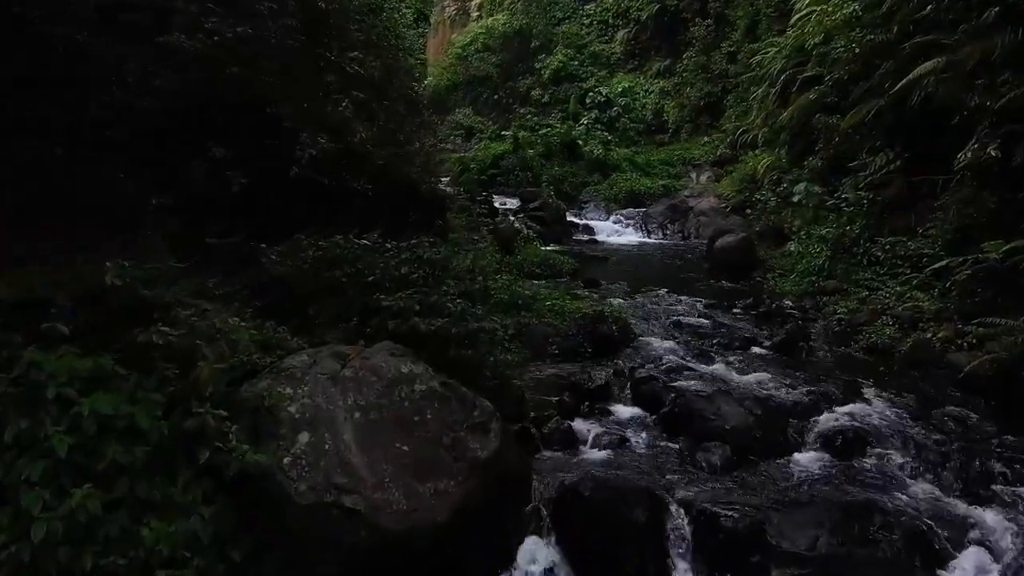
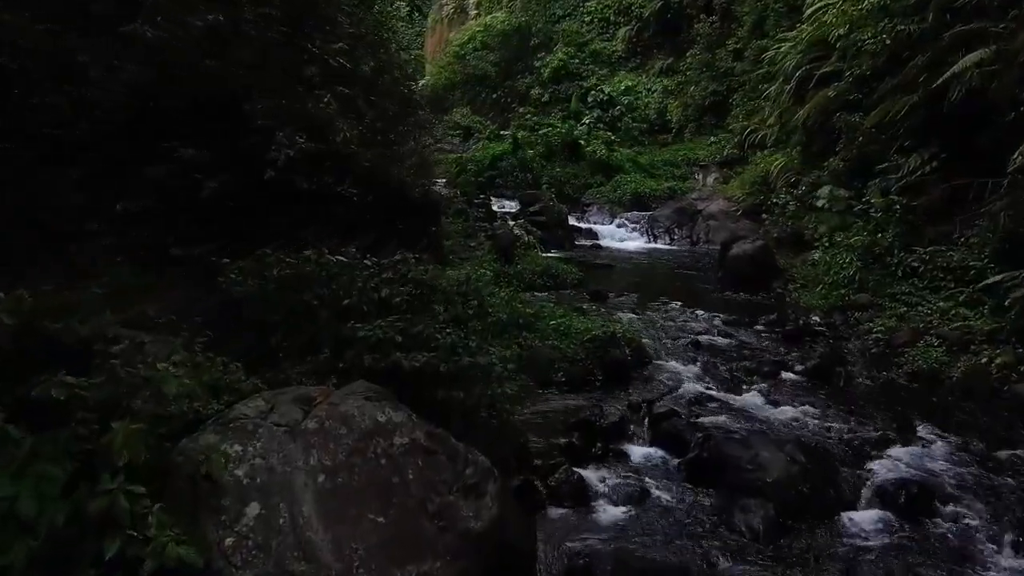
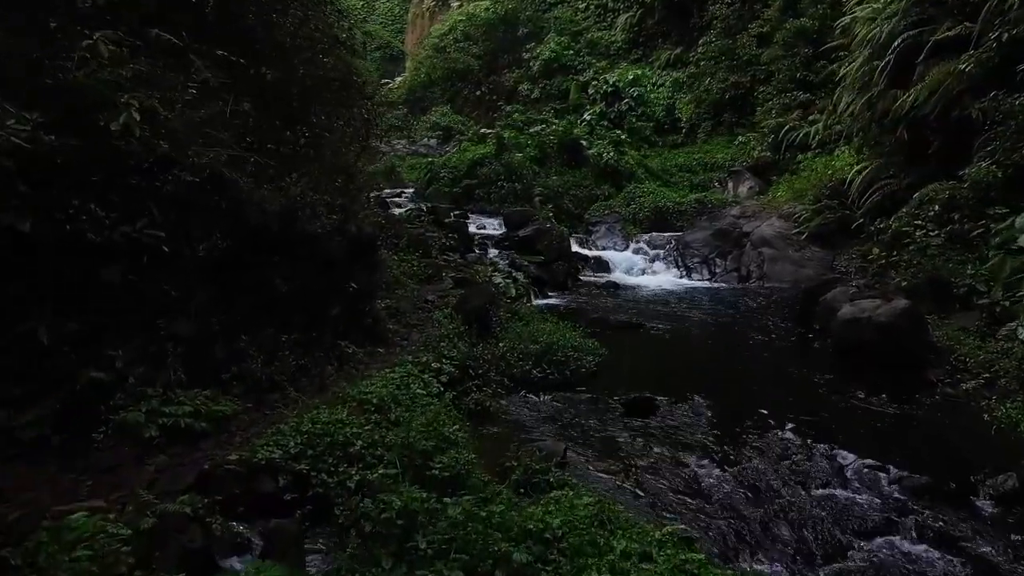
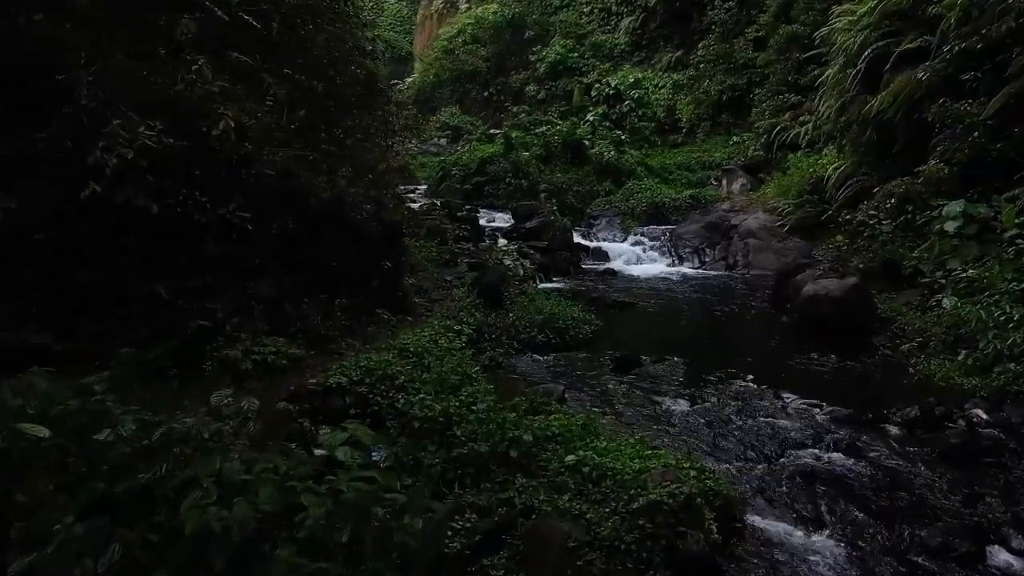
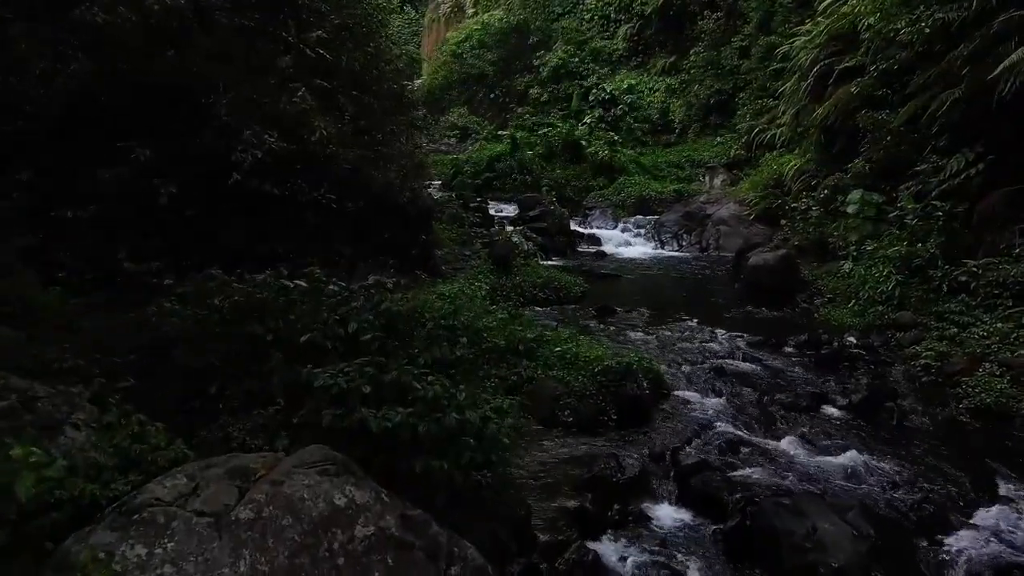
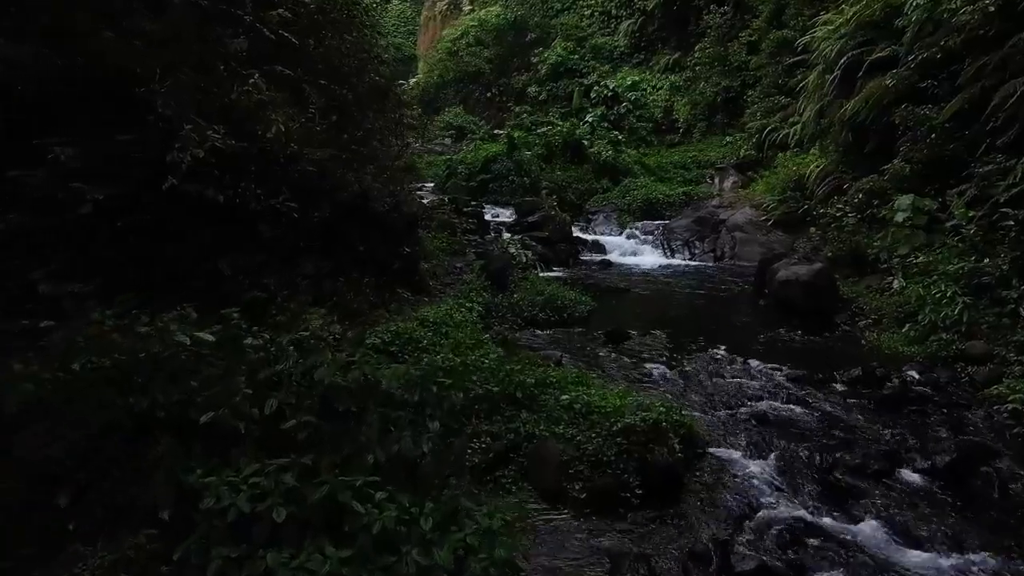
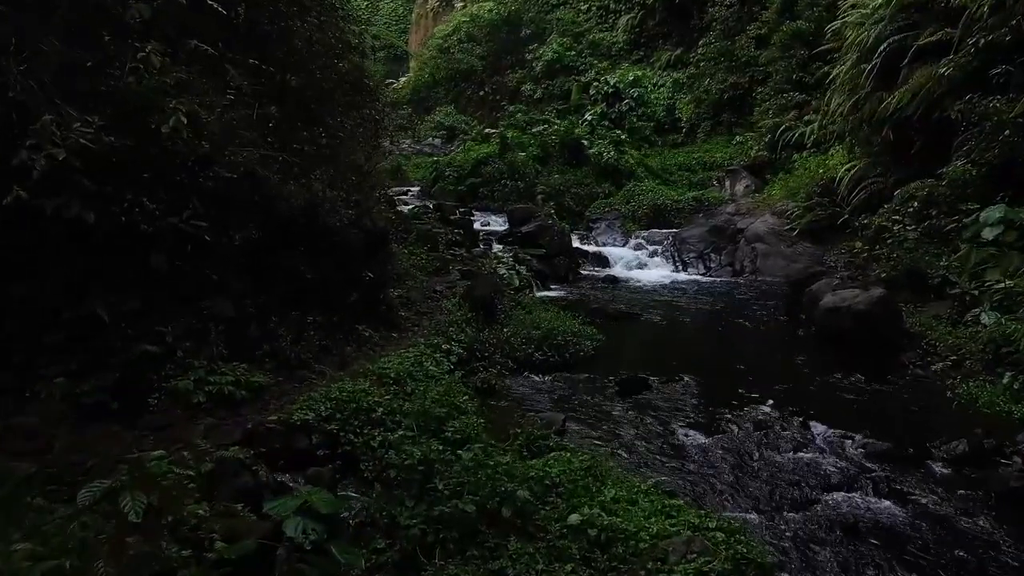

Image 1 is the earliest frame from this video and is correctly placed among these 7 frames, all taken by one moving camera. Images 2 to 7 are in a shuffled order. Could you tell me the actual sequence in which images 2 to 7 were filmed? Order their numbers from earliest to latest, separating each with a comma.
2, 5, 6, 4, 7, 3
